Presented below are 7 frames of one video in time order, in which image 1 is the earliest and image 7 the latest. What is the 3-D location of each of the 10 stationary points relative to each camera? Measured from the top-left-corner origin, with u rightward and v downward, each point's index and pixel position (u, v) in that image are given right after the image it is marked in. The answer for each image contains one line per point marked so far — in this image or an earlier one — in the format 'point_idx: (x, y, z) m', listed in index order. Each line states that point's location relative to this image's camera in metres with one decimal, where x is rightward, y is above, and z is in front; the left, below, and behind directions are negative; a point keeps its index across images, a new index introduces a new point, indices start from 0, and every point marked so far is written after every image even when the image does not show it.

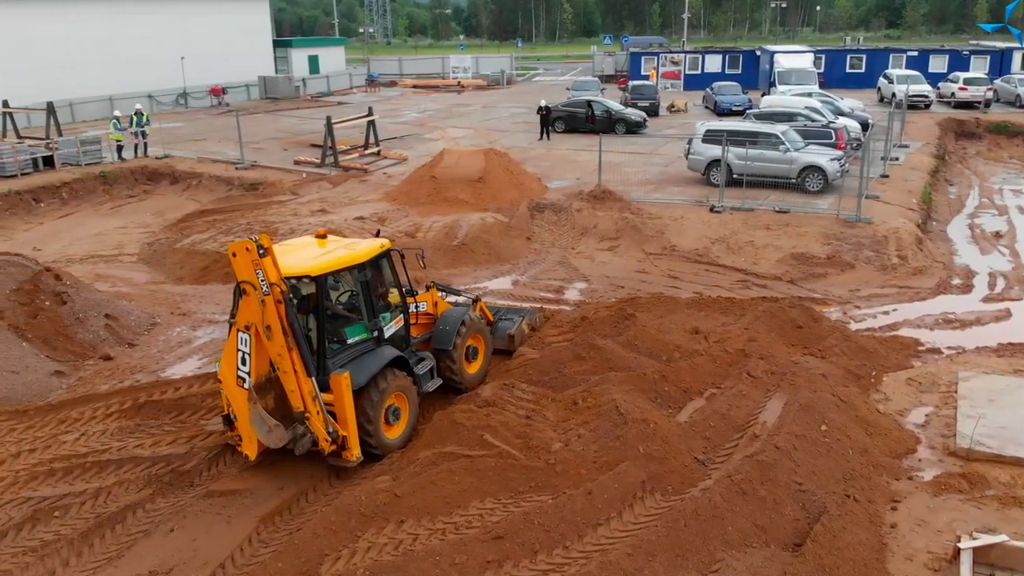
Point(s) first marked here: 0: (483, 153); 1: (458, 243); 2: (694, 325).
0: (-0.7, +2.8, +19.5) m
1: (-1.0, +0.7, +15.8) m
2: (+2.3, -0.5, +11.6) m
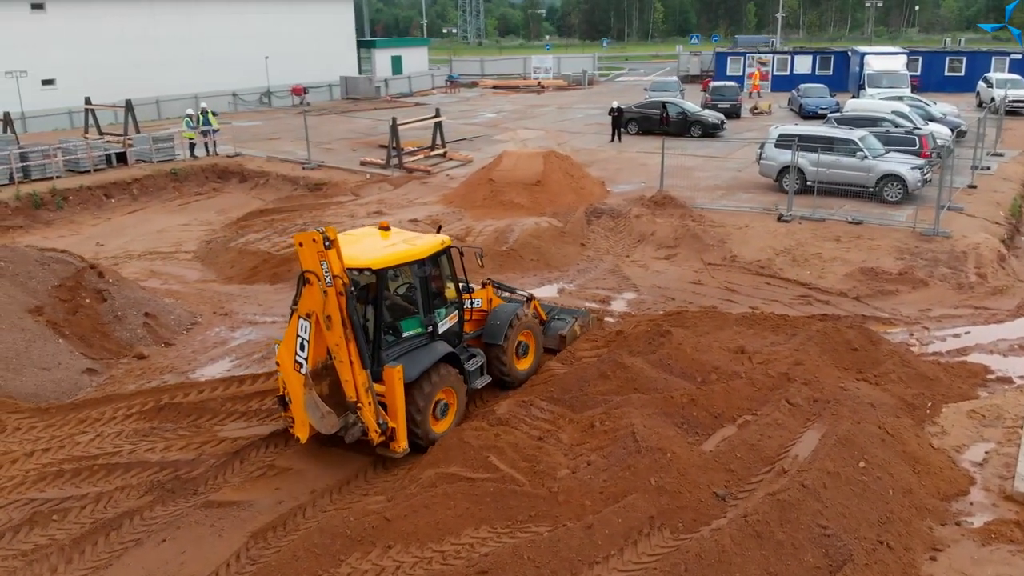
0: (+0.5, +2.7, +19.1) m
1: (-0.2, +0.6, +15.4) m
2: (+2.6, -0.7, +10.9) m
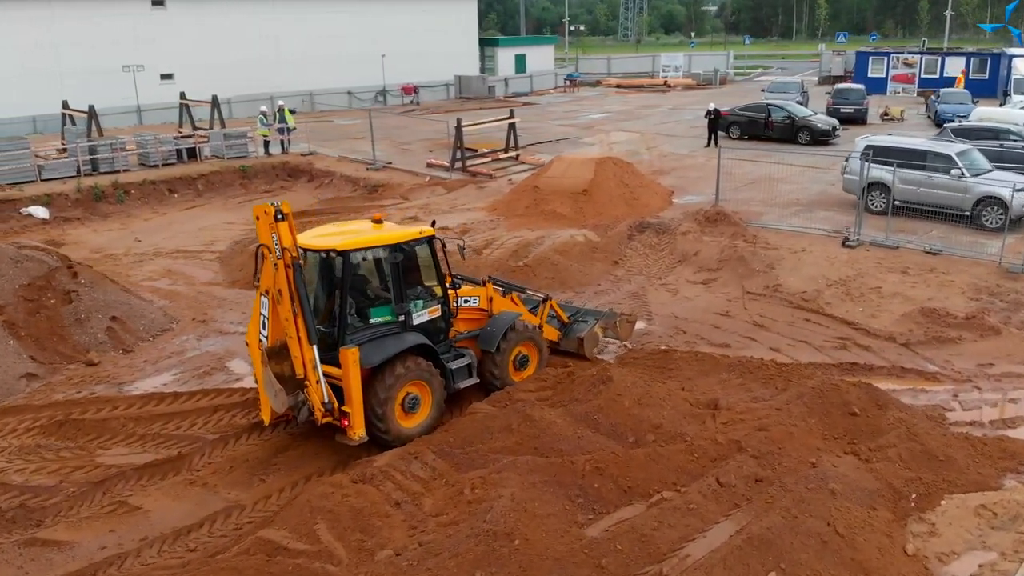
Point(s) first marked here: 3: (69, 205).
0: (+1.5, +2.3, +17.6) m
1: (+0.1, +0.4, +14.1) m
2: (+2.0, -1.1, +9.2) m
3: (-8.2, +1.6, +17.6) m
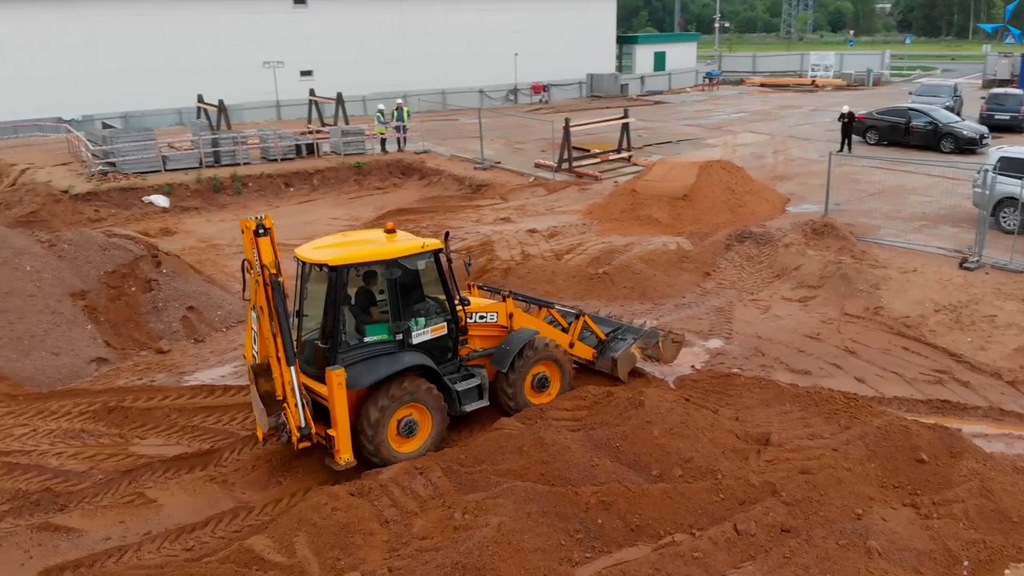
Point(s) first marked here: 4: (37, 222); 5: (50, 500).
0: (+3.3, +2.1, +16.7) m
1: (+1.2, +0.2, +13.5) m
2: (+2.2, -1.3, +8.4) m
3: (-6.3, +1.8, +18.4) m
4: (-8.3, +1.1, +16.5) m
5: (-3.9, -1.8, +7.9) m
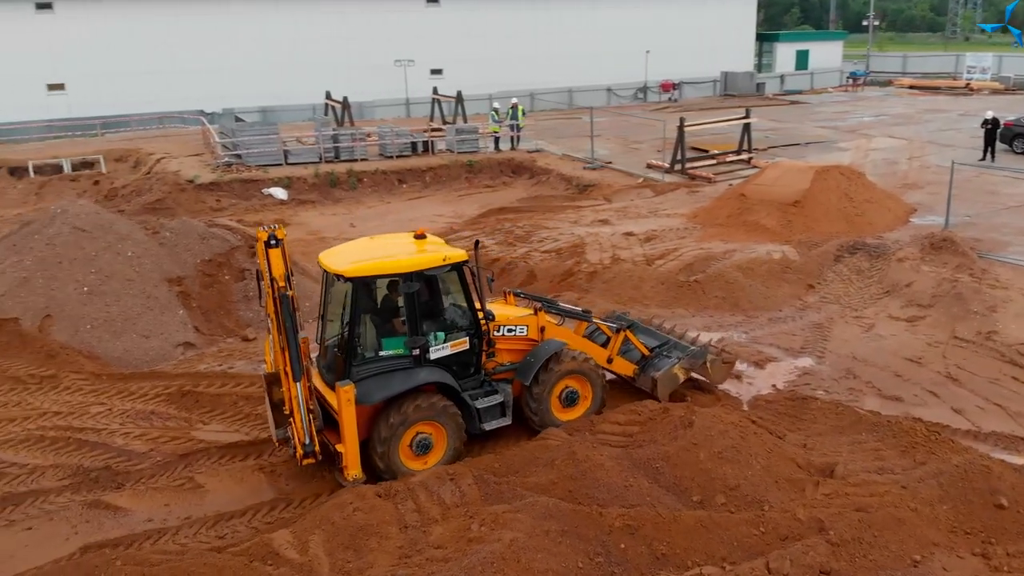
0: (+5.1, +1.9, +15.8) m
1: (+2.5, +0.1, +13.0) m
2: (+2.6, -1.5, +7.8) m
3: (-4.2, +2.0, +18.9) m
4: (-6.5, +1.4, +17.4) m
5: (-3.5, -1.7, +8.2) m
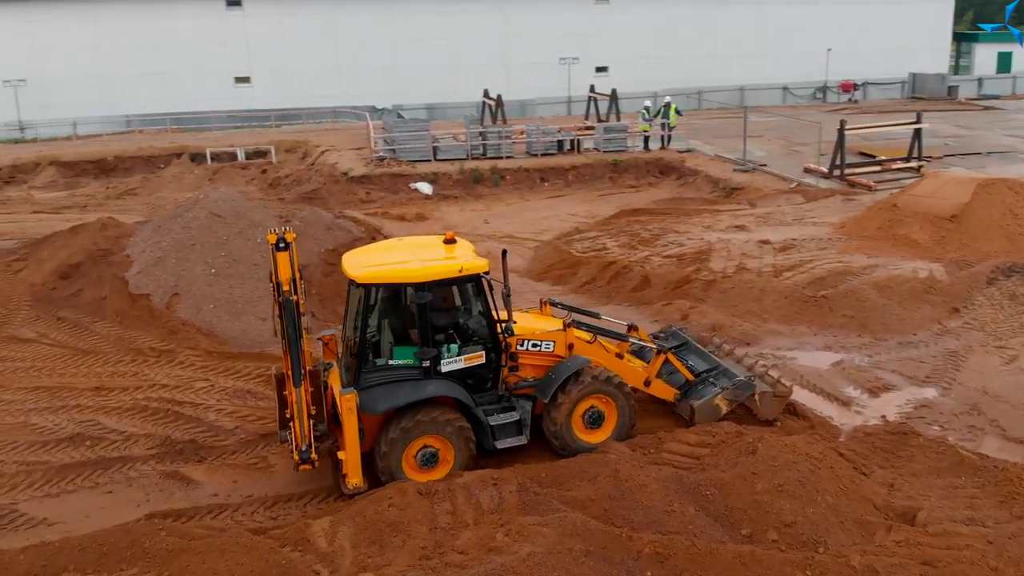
0: (+7.2, +1.5, +14.4) m
1: (+3.9, -0.1, +12.2) m
2: (+3.0, -1.7, +7.1) m
3: (-1.3, +2.2, +19.3) m
4: (-3.9, +1.7, +18.3) m
5: (-3.0, -1.5, +8.7) m
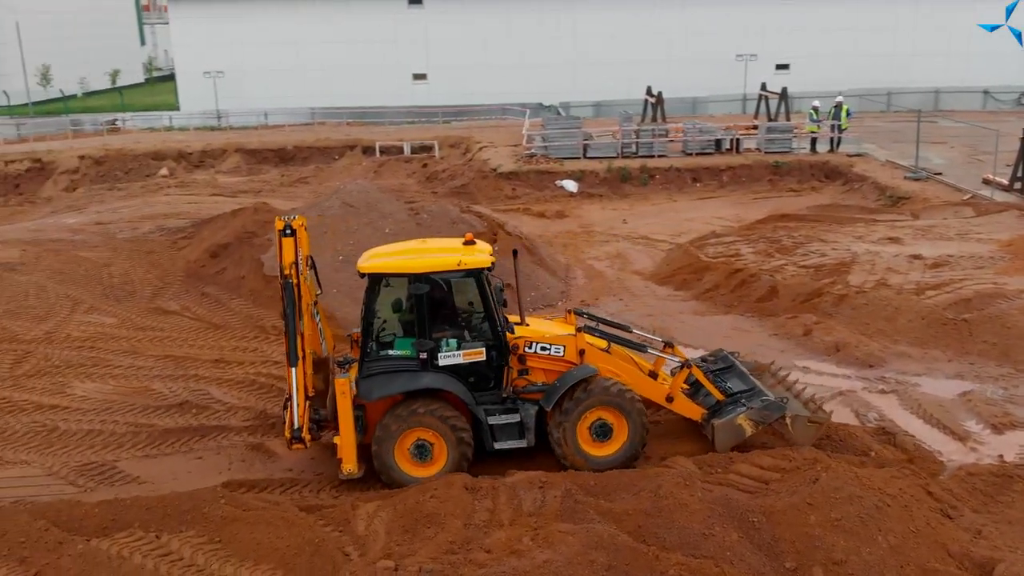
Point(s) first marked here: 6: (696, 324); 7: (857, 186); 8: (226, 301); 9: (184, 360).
0: (+9.0, +1.1, +12.7) m
1: (+5.3, -0.3, +11.2) m
2: (+3.2, -1.9, +6.4) m
3: (+1.7, +2.2, +19.2) m
4: (-1.0, +1.9, +18.7) m
5: (-2.2, -1.3, +9.2) m
6: (+2.4, -0.5, +12.2) m
7: (+6.7, +2.0, +18.4) m
8: (-3.8, -0.2, +12.6) m
9: (-3.7, -0.8, +10.7) m
